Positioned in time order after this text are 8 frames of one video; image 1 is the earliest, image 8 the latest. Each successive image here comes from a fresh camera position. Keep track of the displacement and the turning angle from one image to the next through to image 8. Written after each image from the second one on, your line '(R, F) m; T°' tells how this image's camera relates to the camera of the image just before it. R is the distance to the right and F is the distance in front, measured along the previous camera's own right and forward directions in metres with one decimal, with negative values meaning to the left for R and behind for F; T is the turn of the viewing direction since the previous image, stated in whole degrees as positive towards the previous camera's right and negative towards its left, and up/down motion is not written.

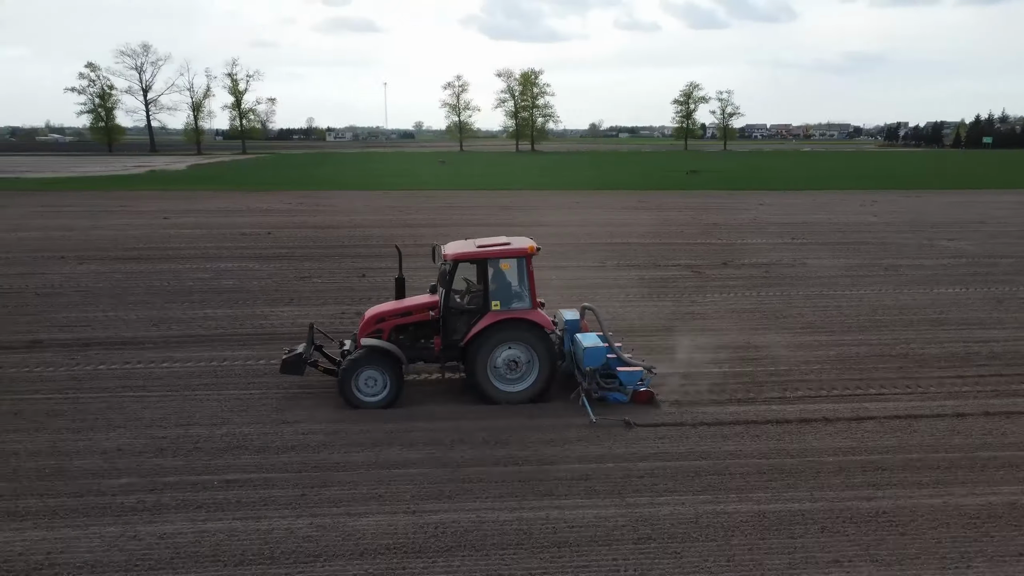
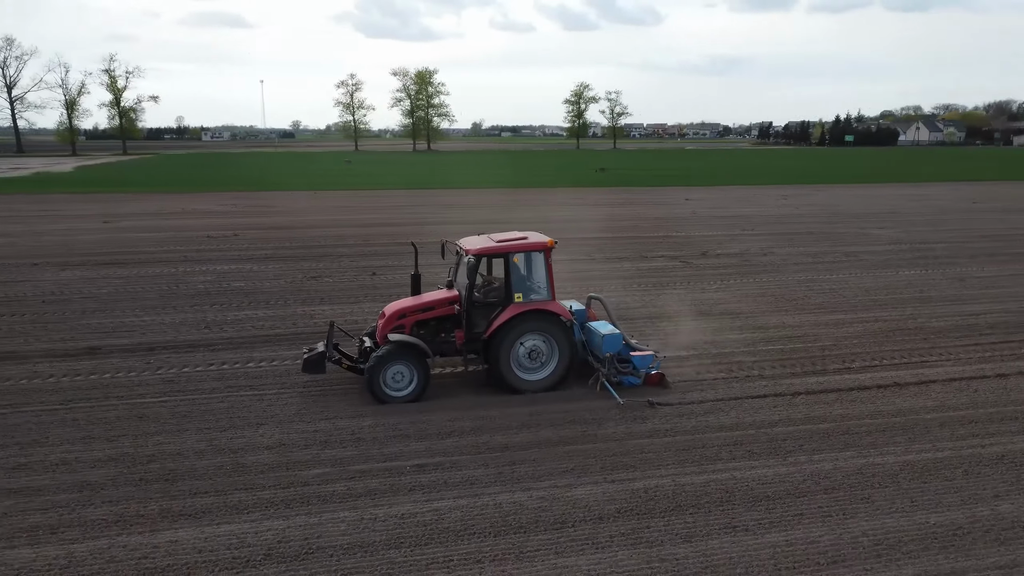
(-2.2, -0.3) m; +8°
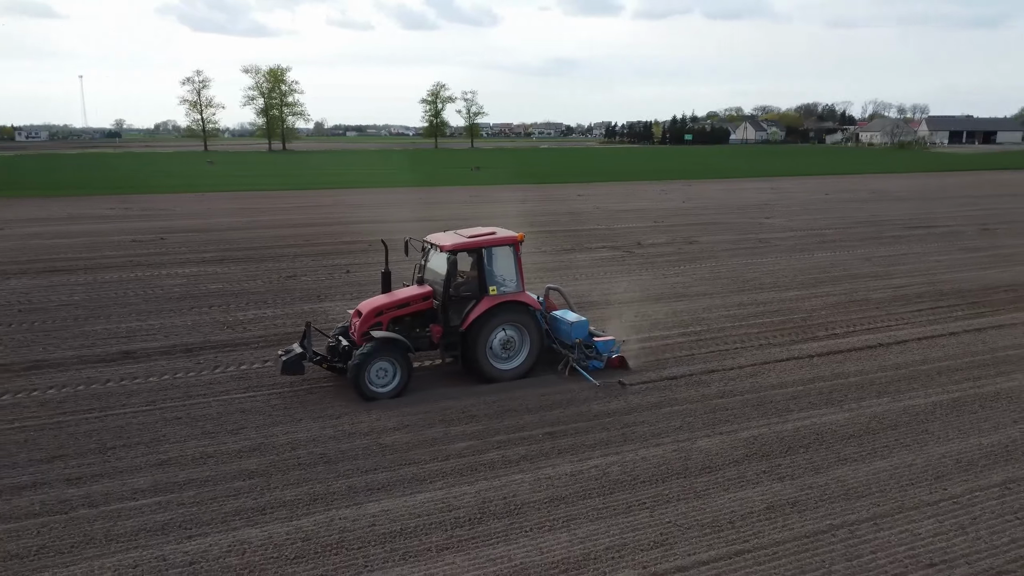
(-2.2, -0.4) m; +11°
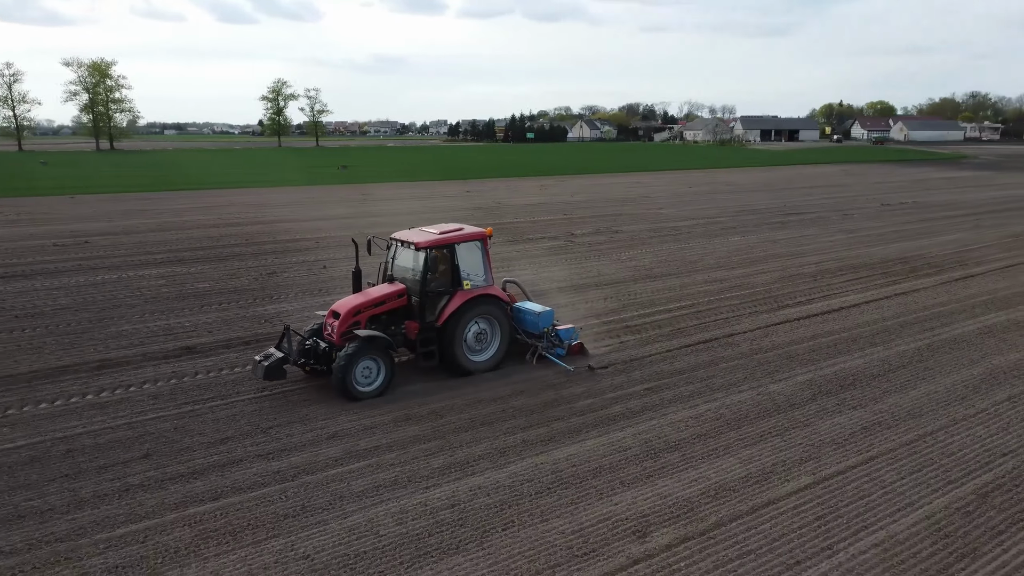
(-2.5, -0.6) m; +12°
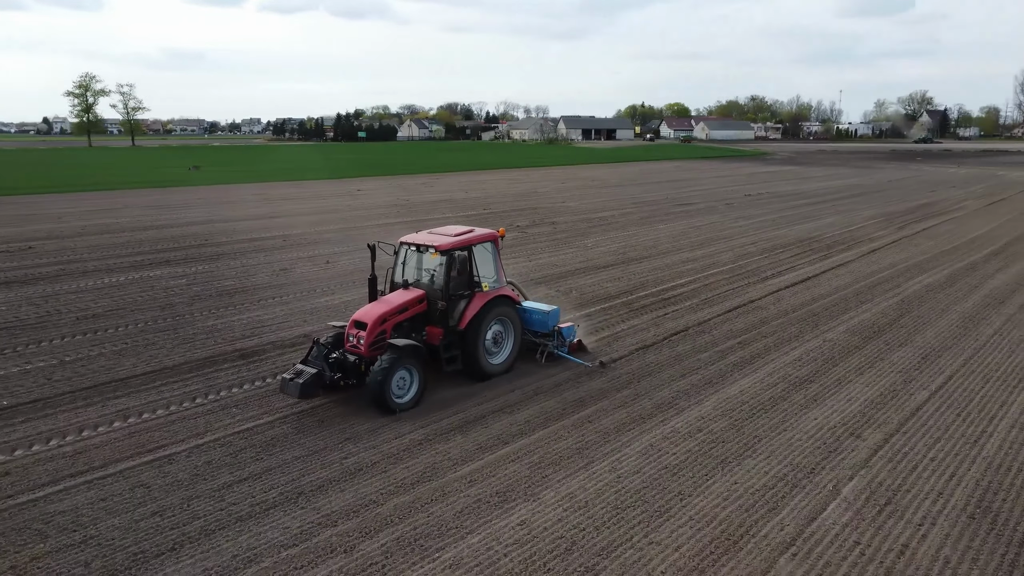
(-3.3, -0.8) m; +13°
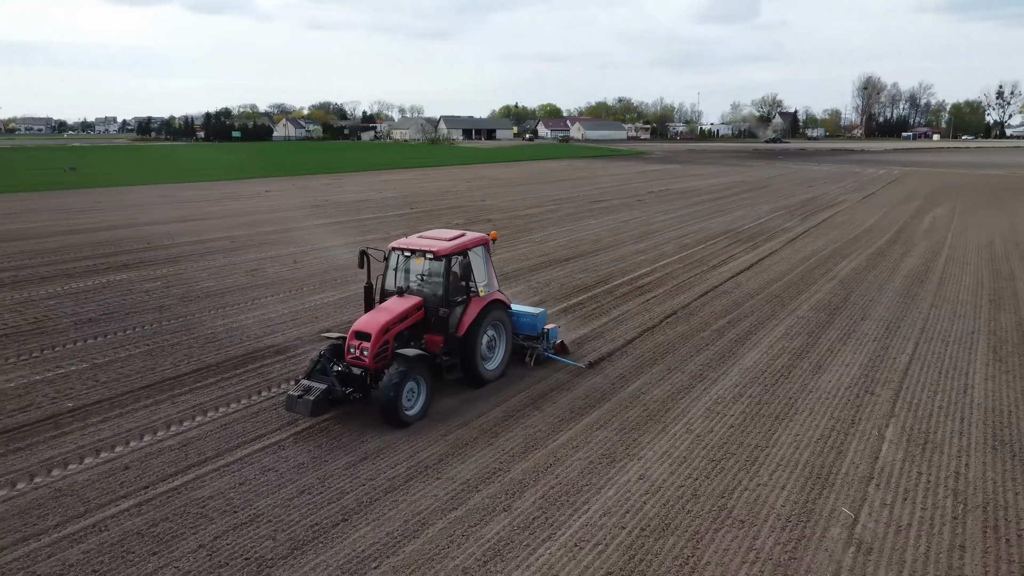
(-1.7, -0.5) m; +9°
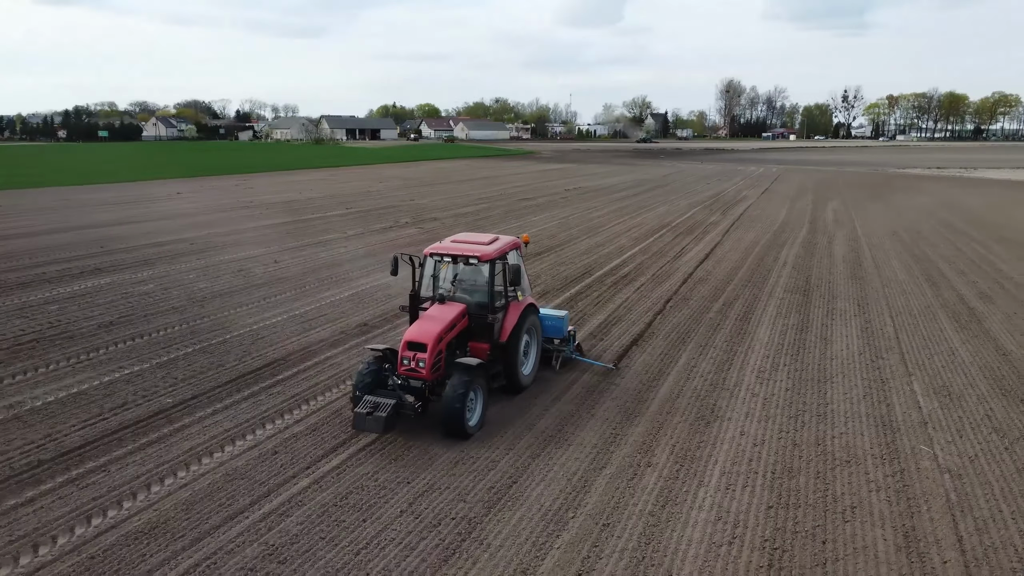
(-1.9, -0.5) m; +9°
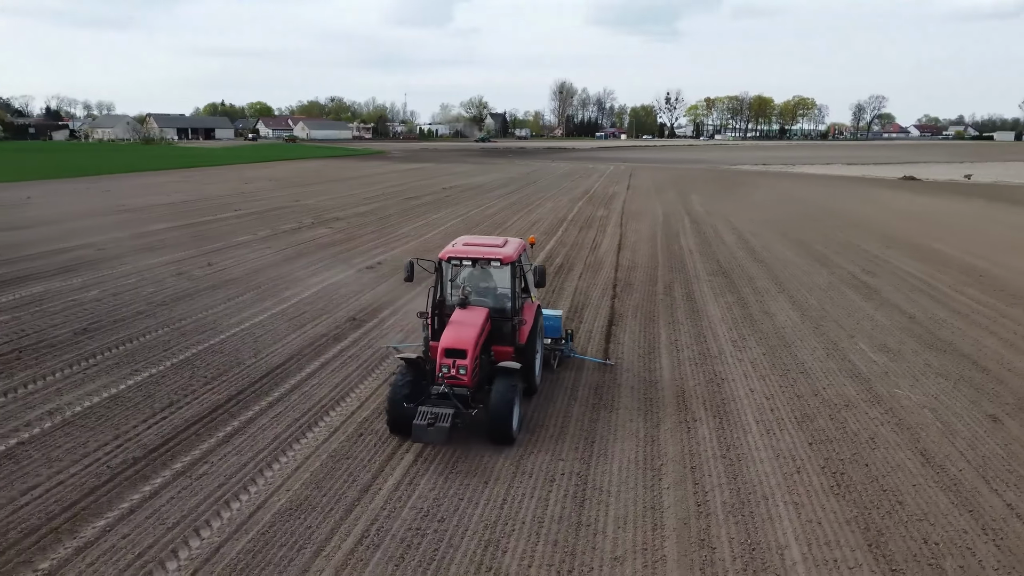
(-1.8, -0.5) m; +11°
